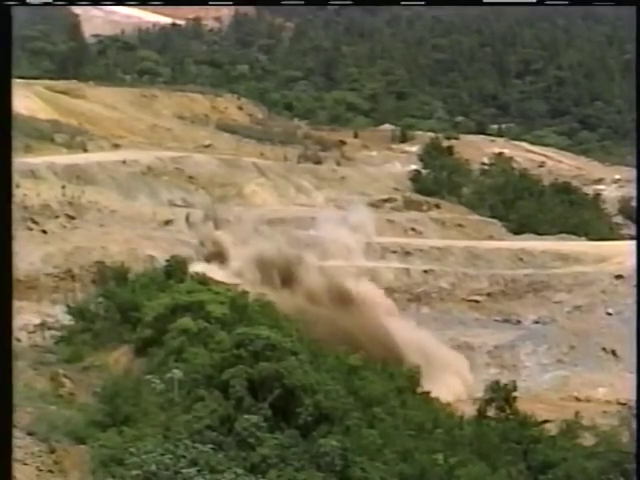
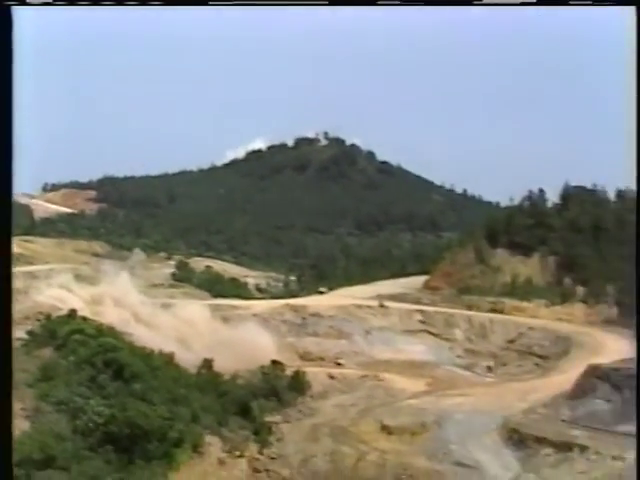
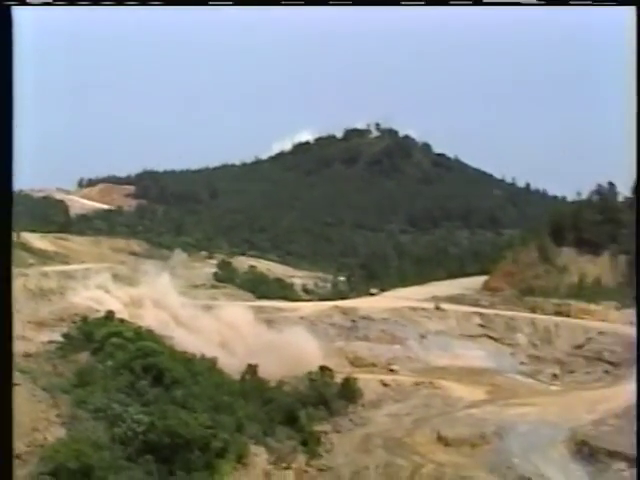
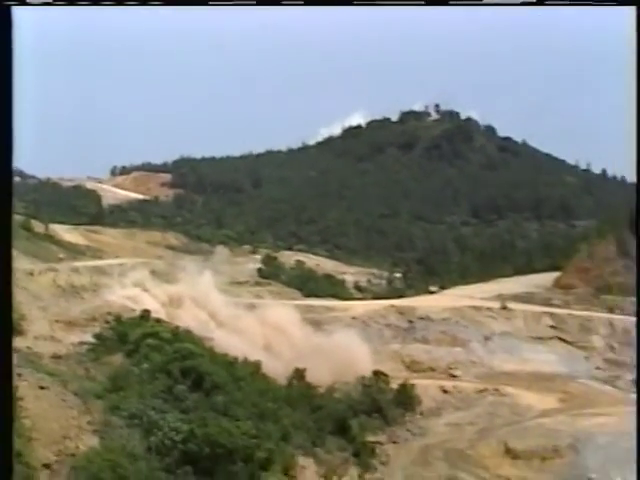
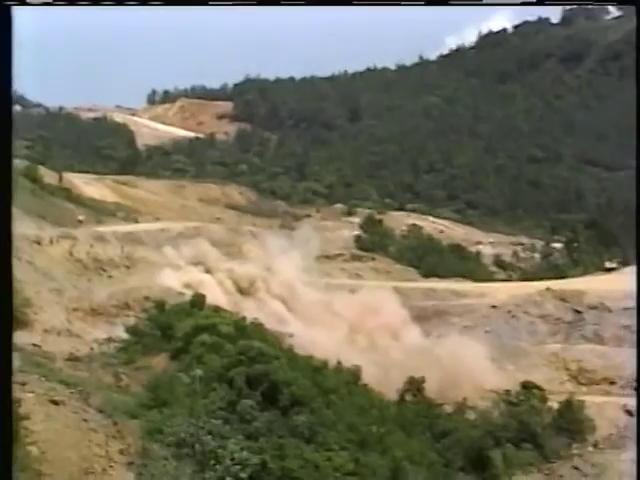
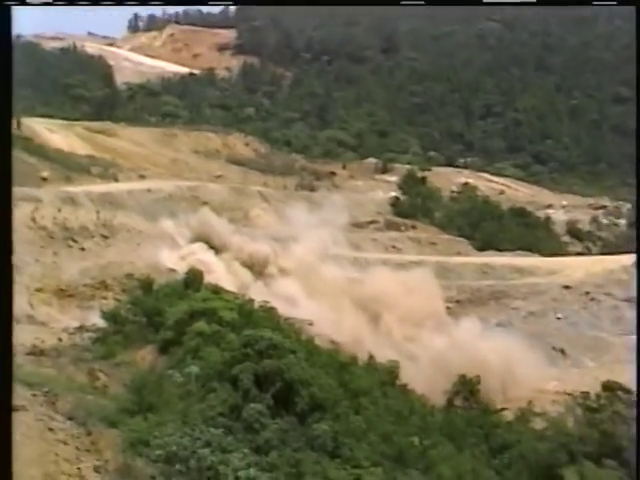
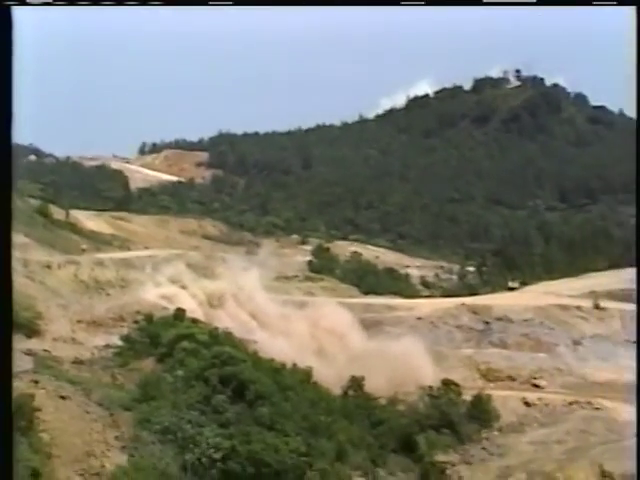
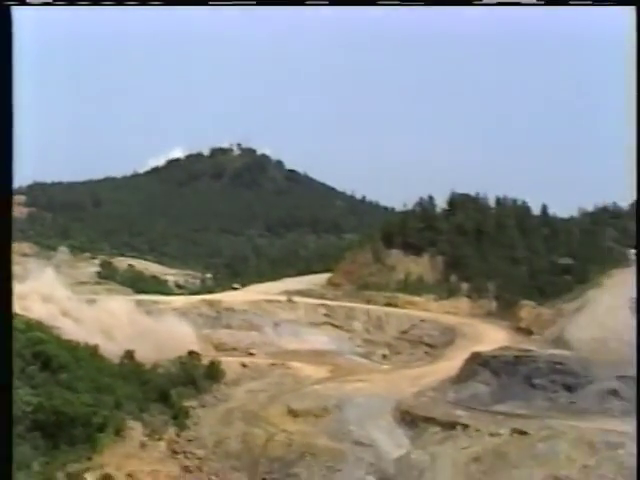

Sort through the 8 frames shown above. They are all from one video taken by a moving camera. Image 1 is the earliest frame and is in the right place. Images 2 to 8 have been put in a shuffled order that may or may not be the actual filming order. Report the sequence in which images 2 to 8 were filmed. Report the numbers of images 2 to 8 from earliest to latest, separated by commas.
6, 5, 7, 4, 3, 2, 8
